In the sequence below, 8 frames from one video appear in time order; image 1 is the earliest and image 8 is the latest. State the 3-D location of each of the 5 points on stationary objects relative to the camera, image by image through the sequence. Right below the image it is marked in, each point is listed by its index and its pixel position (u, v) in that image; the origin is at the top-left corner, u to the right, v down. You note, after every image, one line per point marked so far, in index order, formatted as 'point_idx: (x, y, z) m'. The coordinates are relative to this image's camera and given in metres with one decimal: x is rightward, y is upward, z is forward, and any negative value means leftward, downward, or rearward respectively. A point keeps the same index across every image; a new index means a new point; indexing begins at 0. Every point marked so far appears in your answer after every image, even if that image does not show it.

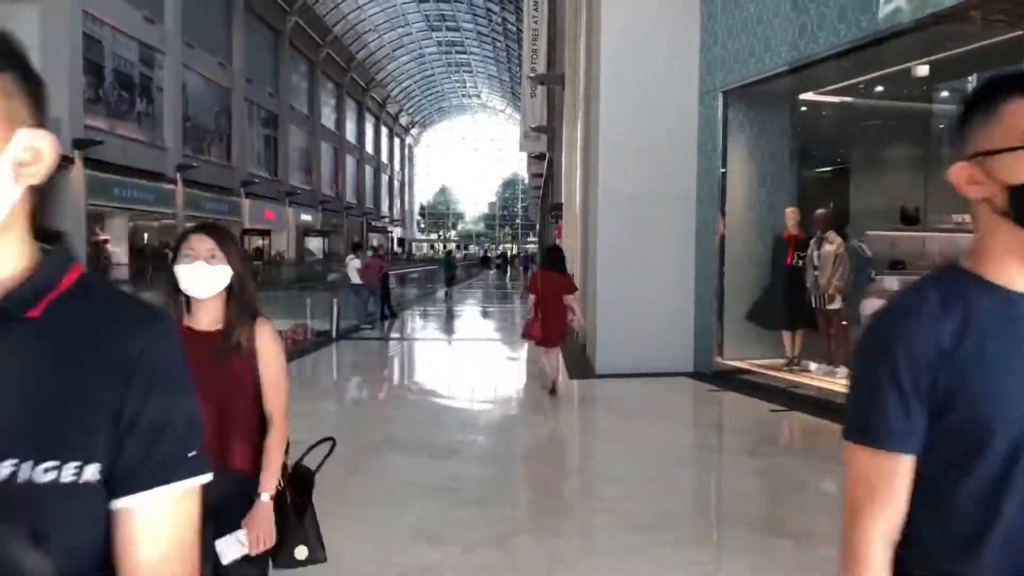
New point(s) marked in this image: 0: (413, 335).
0: (-2.0, -0.8, +14.8) m
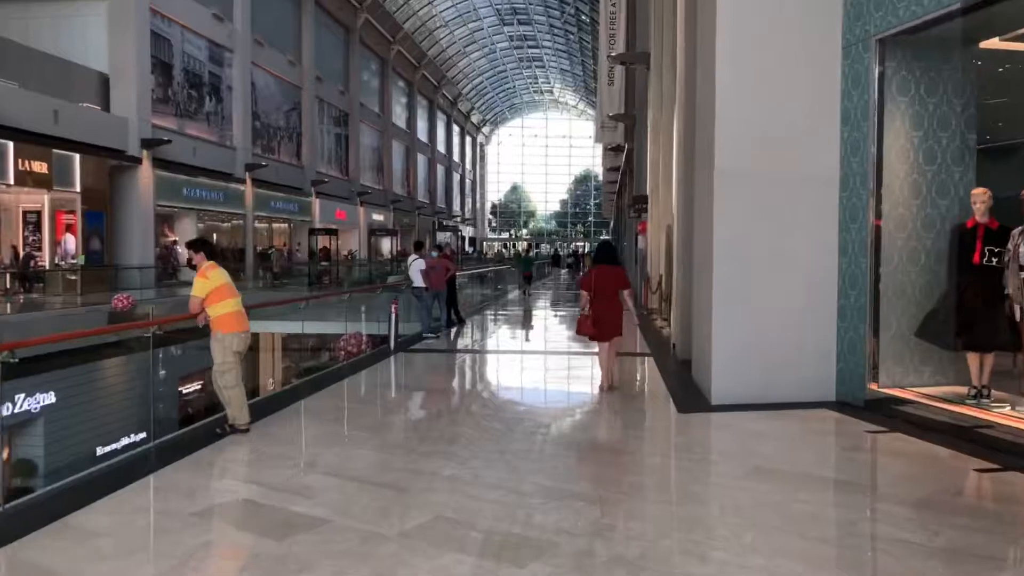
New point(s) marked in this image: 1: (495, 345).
0: (-0.6, -0.8, +13.2) m
1: (-0.3, -0.9, +12.8) m
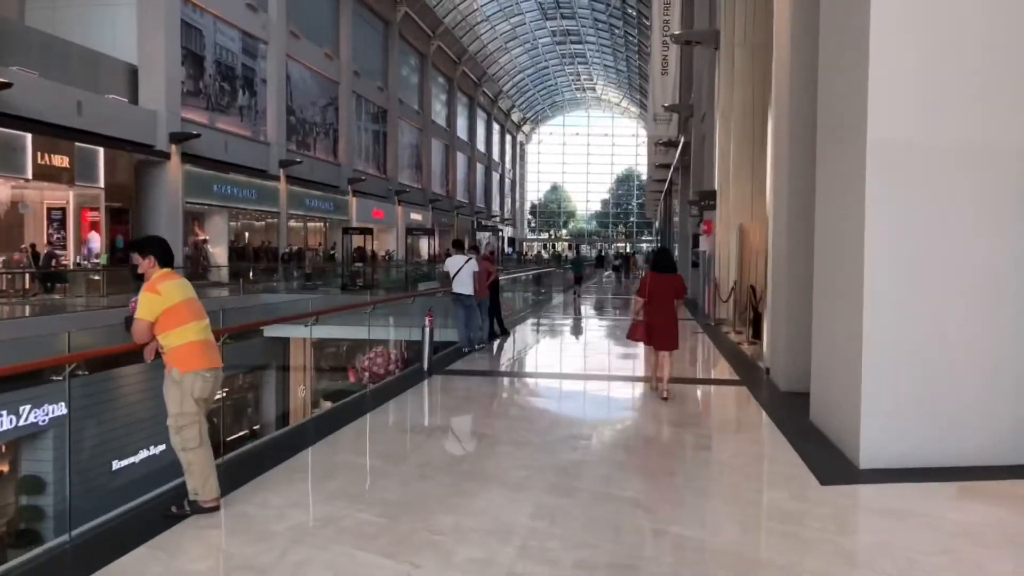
0: (+0.2, -0.9, +11.5) m
1: (+0.4, -1.0, +11.0) m
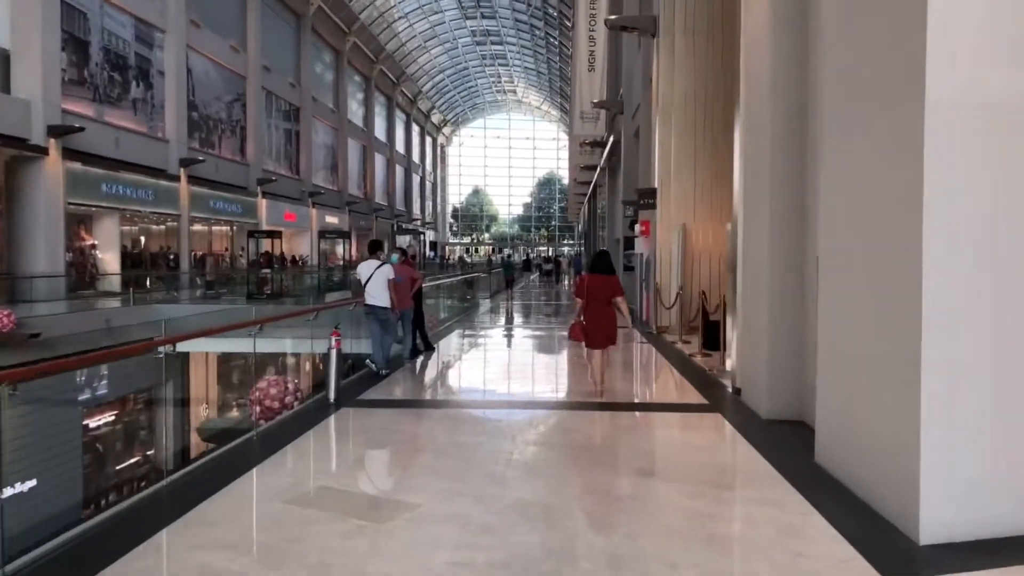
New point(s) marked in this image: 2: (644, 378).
0: (-0.8, -1.1, +10.0) m
1: (-0.5, -1.1, +9.5) m
2: (+1.7, -1.1, +9.8) m
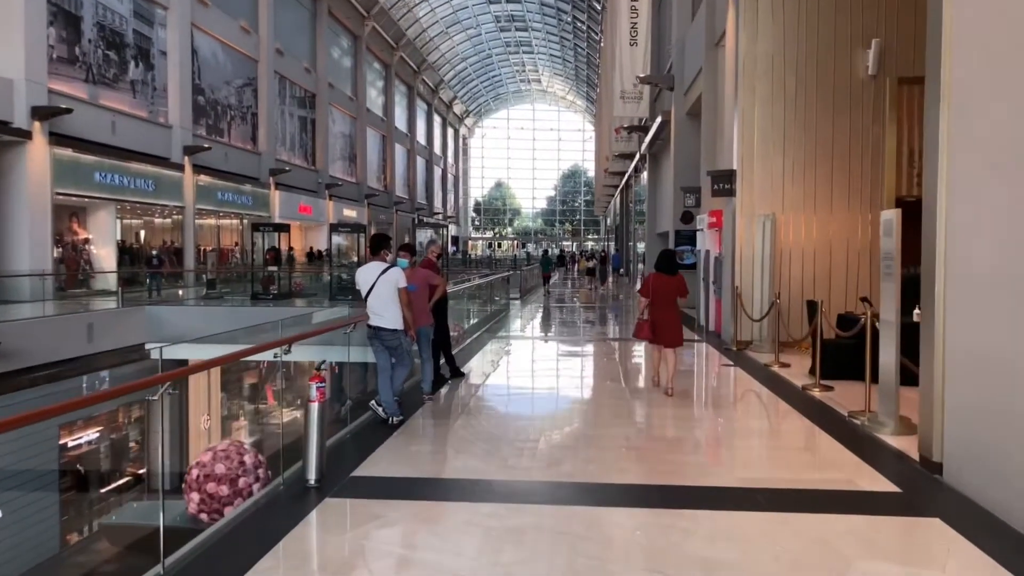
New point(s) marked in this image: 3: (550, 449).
0: (-0.2, -1.2, +7.4) m
1: (+0.1, -1.2, +7.0) m
2: (+2.2, -1.2, +7.2) m
3: (+0.3, -1.3, +6.0) m
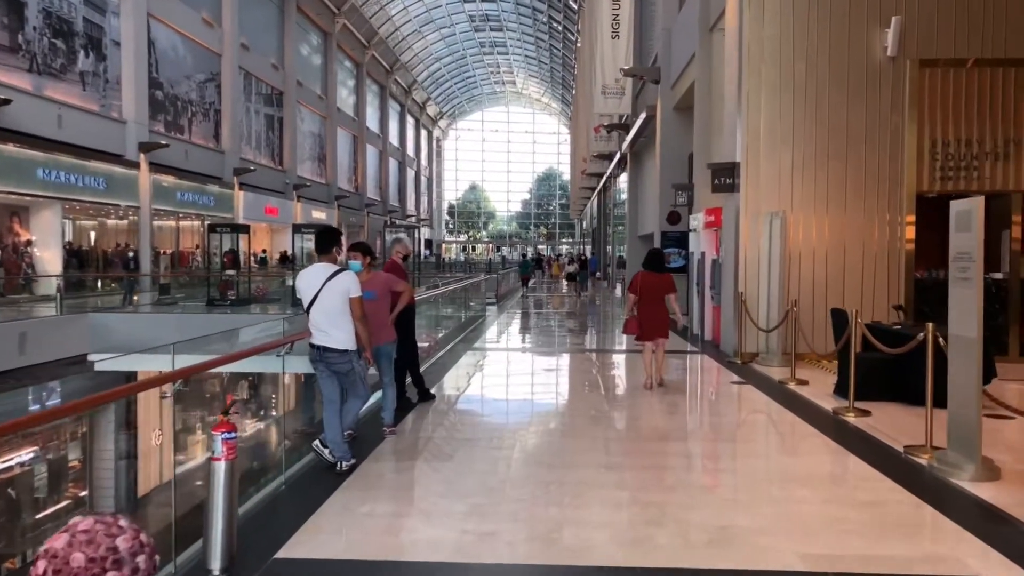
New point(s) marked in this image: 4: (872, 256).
0: (-0.4, -1.2, +6.1) m
1: (-0.1, -1.3, +5.7) m
2: (+2.0, -1.3, +6.0) m
3: (+0.2, -1.3, +4.7) m
4: (+4.6, +0.4, +9.8) m
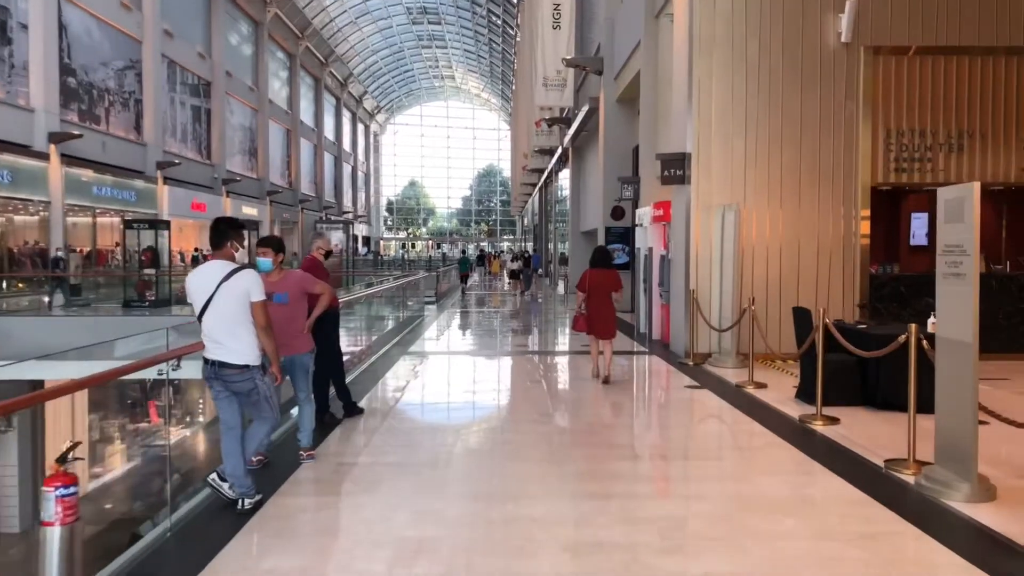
0: (-0.8, -1.2, +5.4) m
1: (-0.5, -1.3, +4.9) m
2: (+1.6, -1.3, +5.4) m
3: (-0.1, -1.3, +4.0) m
4: (+3.9, +0.4, +9.4) m
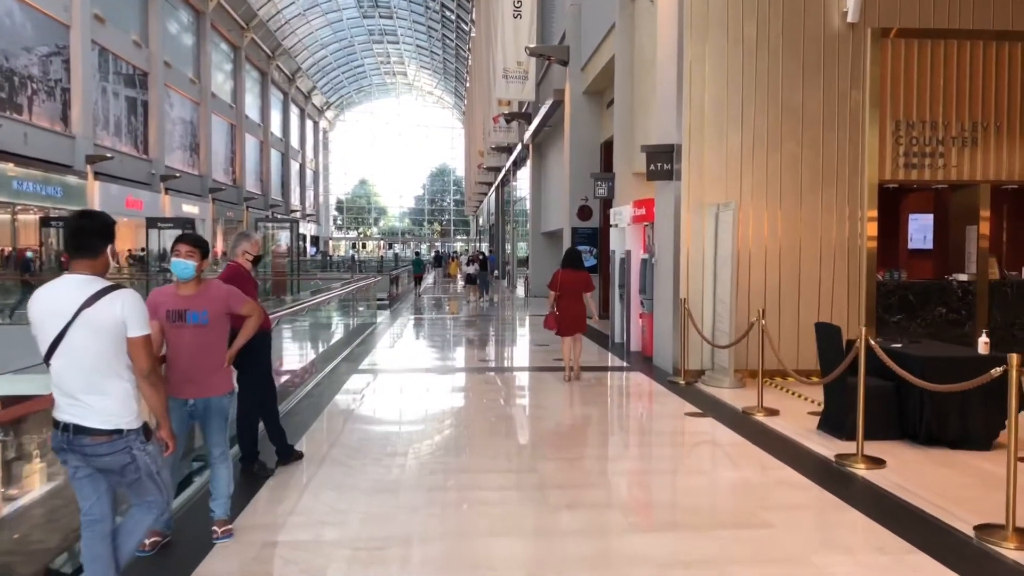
0: (-0.9, -1.3, +4.1) m
1: (-0.5, -1.4, +3.7) m
2: (+1.5, -1.3, +4.3) m
3: (-0.1, -1.4, +2.8) m
4: (+3.5, +0.4, +8.4) m
